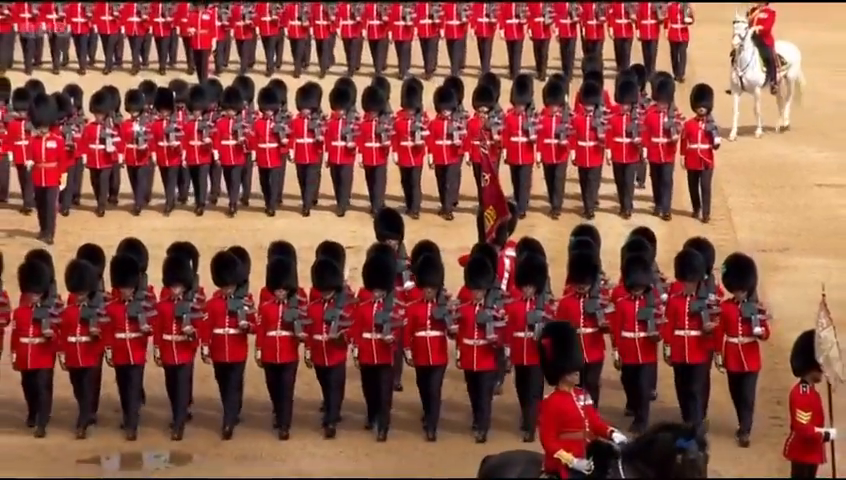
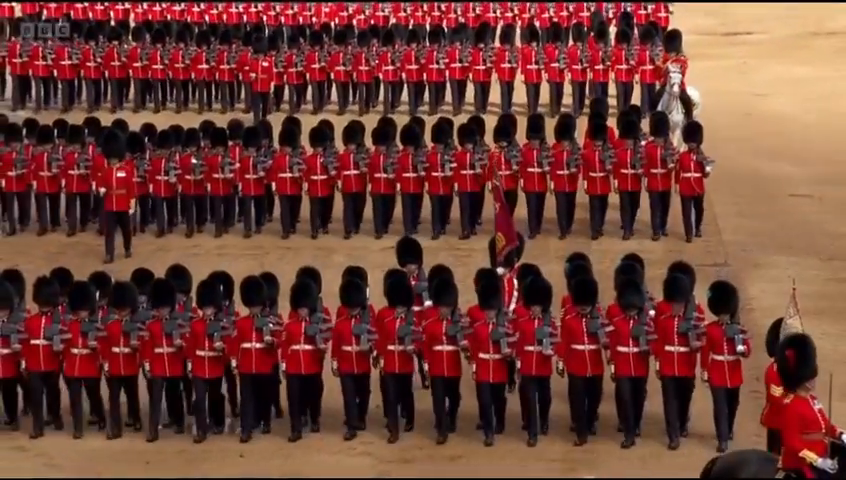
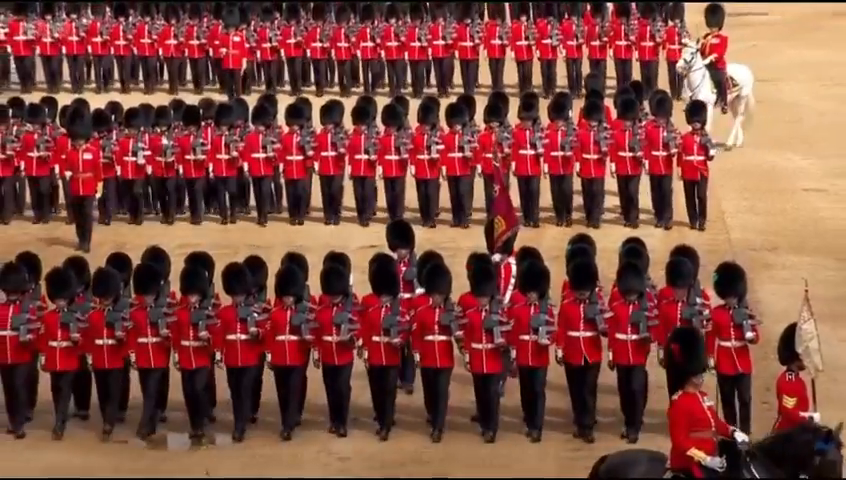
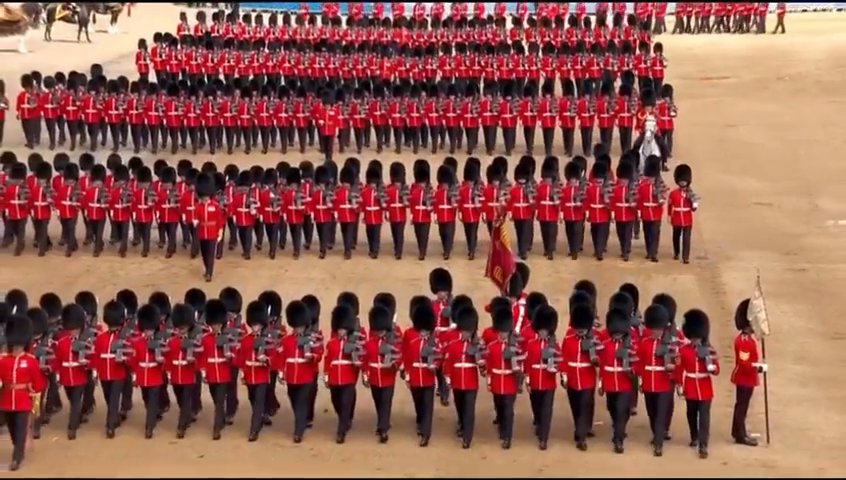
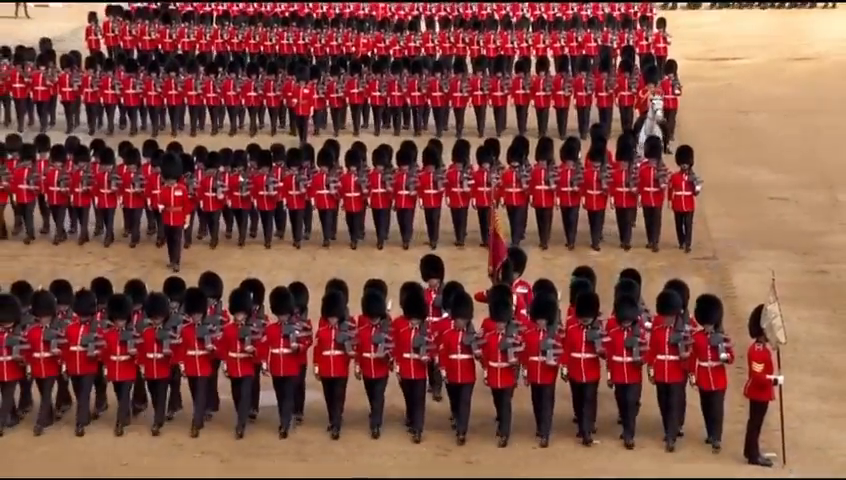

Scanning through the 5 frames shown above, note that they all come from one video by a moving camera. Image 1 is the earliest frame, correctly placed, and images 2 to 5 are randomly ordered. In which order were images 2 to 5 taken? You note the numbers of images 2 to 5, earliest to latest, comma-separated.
3, 2, 5, 4
